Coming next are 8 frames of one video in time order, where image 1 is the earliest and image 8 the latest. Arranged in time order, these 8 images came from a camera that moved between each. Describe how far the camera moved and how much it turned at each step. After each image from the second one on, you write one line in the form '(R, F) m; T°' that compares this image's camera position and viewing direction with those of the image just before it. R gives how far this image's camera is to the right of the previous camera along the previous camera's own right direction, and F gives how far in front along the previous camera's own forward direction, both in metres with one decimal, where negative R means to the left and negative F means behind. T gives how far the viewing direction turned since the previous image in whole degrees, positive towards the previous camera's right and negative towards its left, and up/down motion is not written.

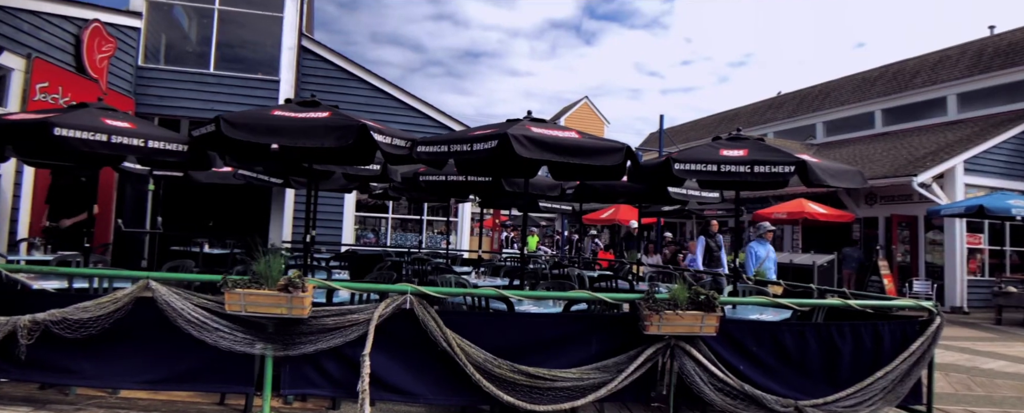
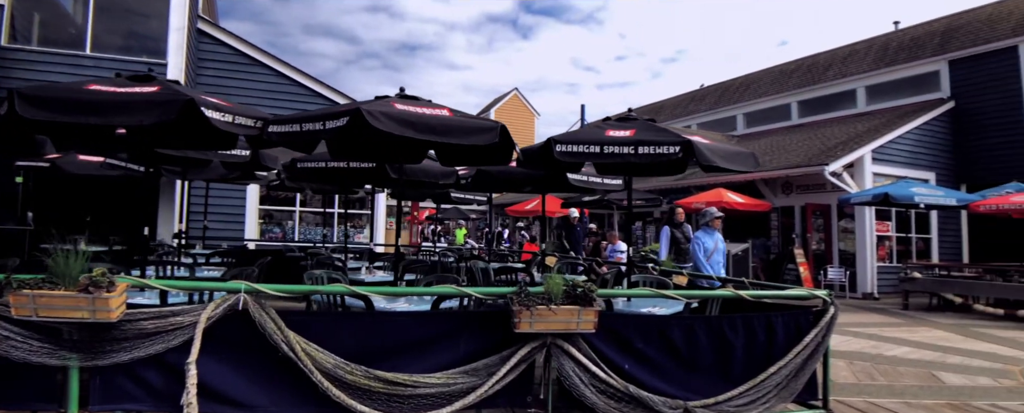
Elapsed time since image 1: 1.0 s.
(+0.9, +0.5) m; +4°
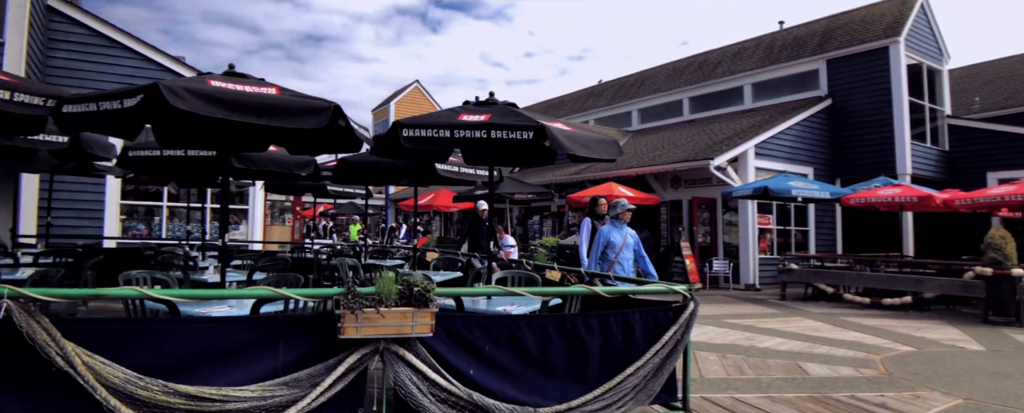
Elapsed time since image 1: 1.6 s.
(+0.8, +0.5) m; +7°
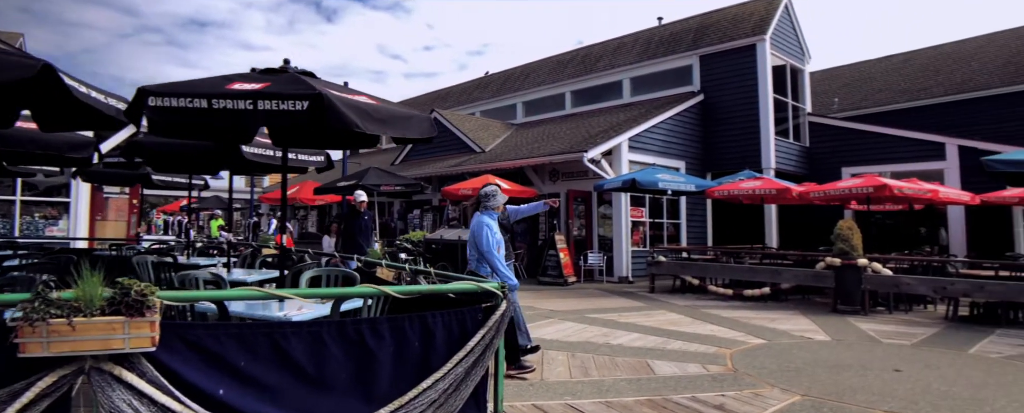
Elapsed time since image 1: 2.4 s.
(+0.9, +0.7) m; +9°
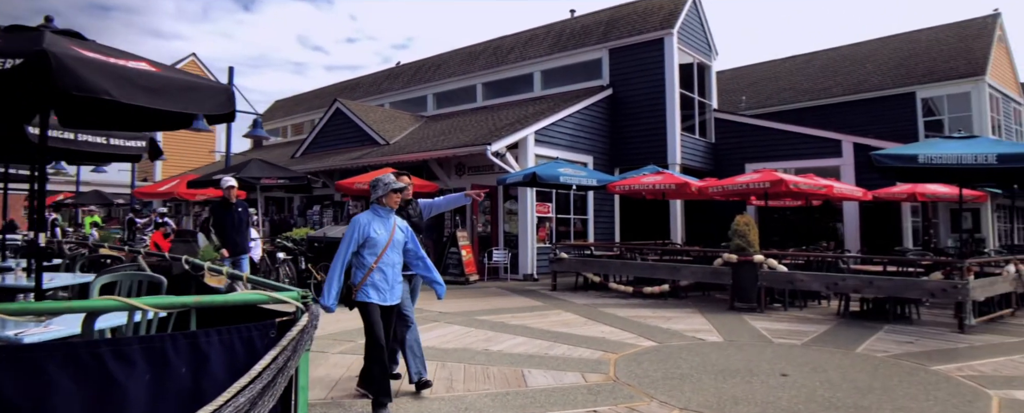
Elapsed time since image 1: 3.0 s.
(+0.7, +0.7) m; +7°
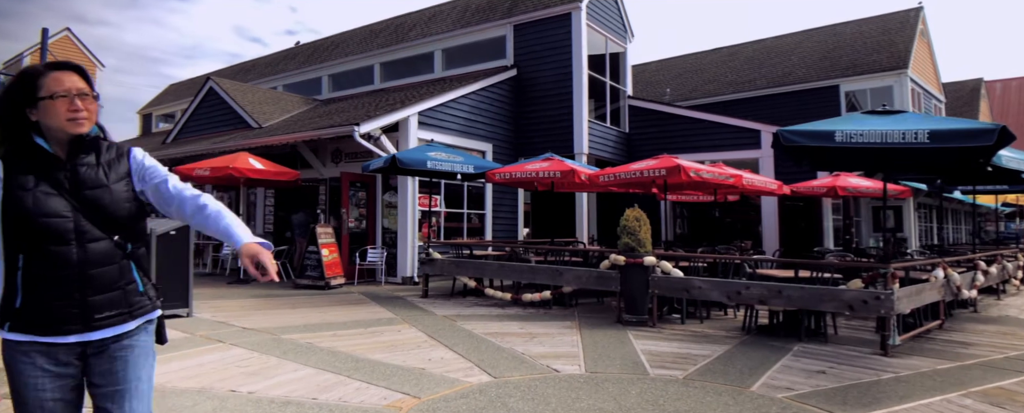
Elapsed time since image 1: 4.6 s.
(+1.2, +1.5) m; +5°
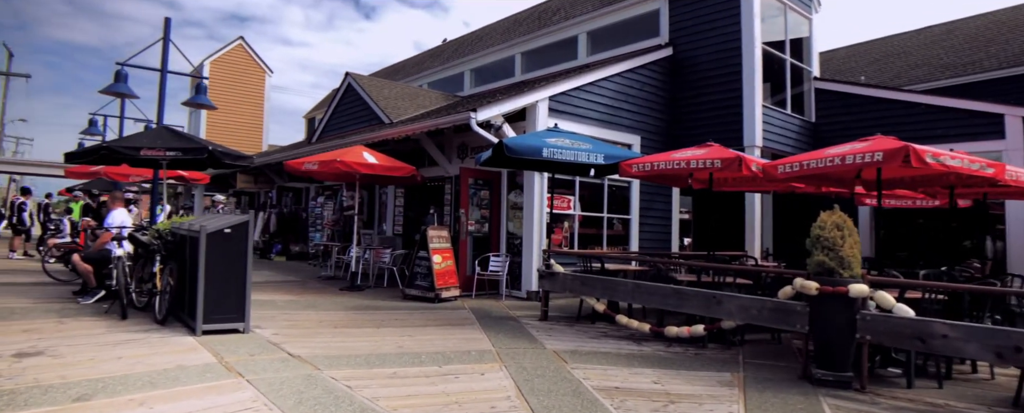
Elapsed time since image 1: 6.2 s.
(+0.2, +1.7) m; -17°
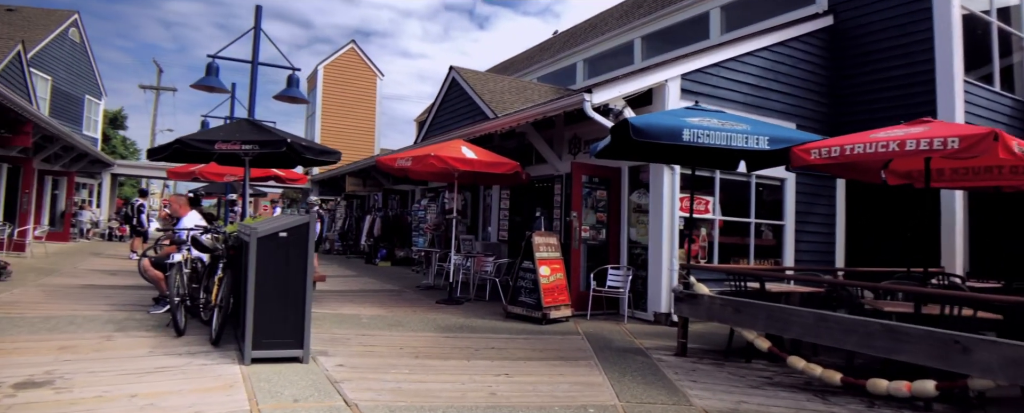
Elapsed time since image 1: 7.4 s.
(-0.1, +1.2) m; -12°
